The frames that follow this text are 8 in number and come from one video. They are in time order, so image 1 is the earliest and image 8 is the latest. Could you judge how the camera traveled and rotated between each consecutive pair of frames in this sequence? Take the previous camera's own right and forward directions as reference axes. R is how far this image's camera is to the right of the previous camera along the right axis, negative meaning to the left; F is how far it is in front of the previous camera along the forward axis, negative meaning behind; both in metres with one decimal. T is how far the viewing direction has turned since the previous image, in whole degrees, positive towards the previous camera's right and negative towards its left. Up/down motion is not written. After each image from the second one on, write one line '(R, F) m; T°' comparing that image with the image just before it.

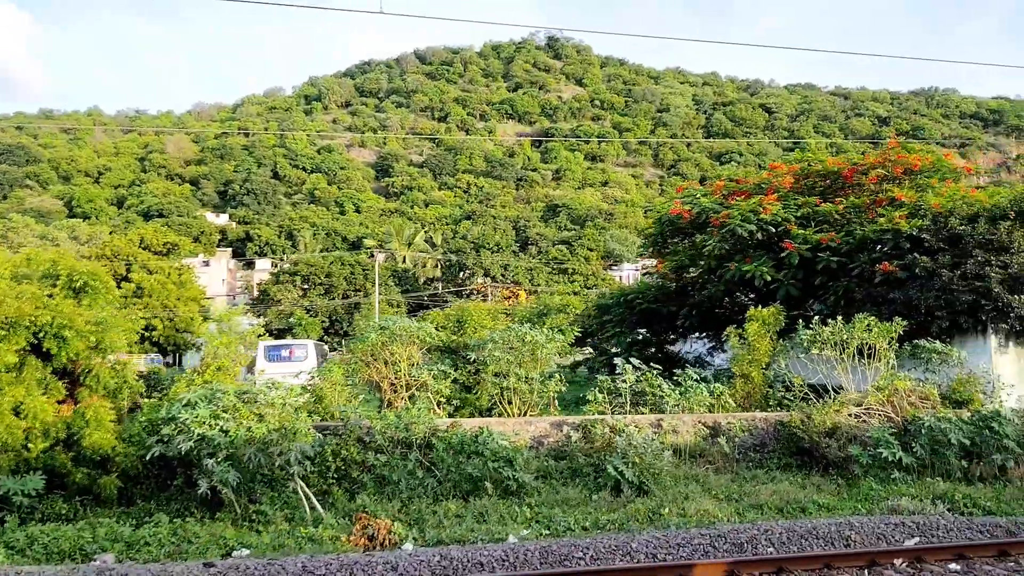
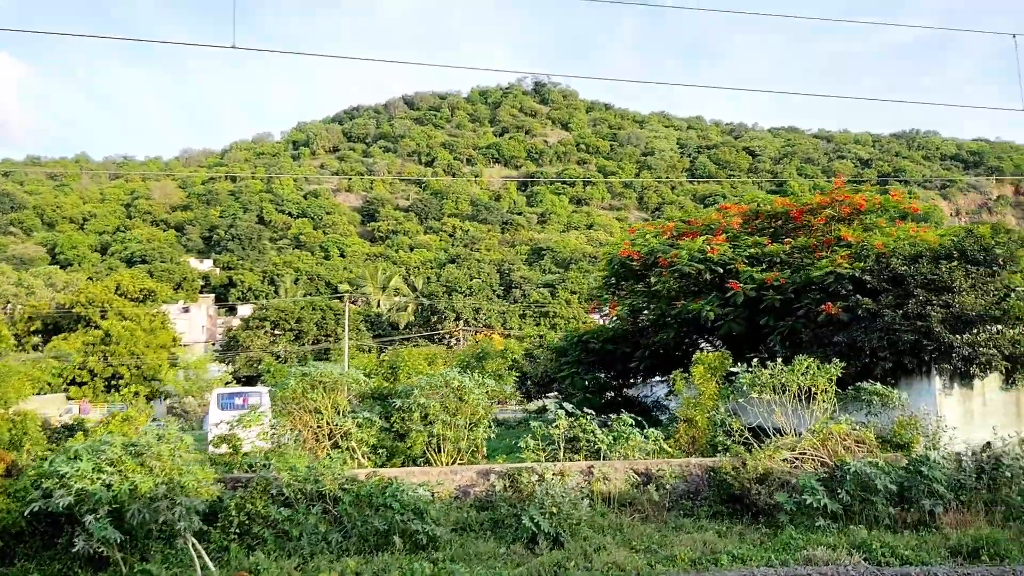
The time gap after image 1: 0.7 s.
(+0.7, +0.2) m; +1°
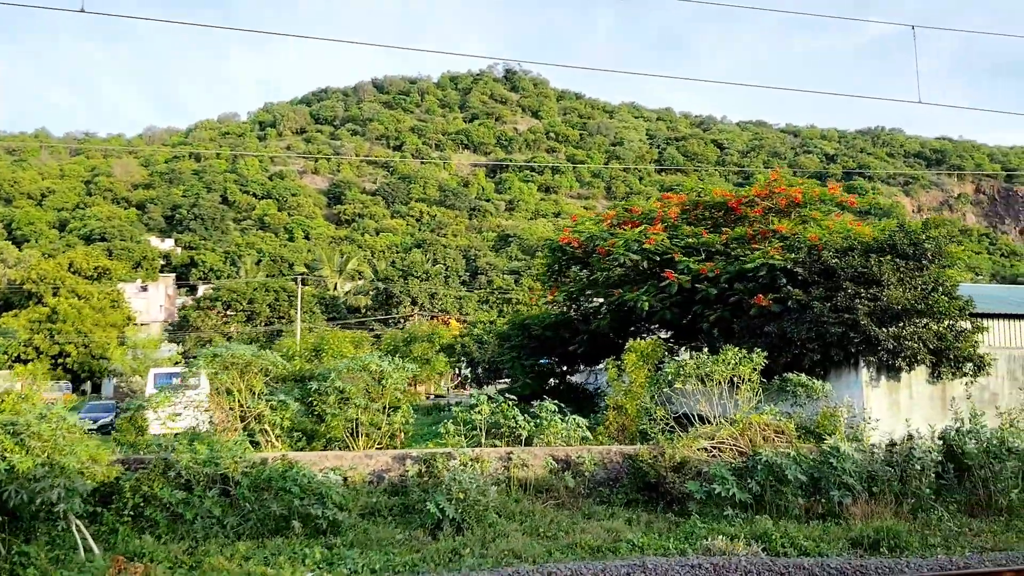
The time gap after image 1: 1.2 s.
(+0.5, +0.1) m; +2°
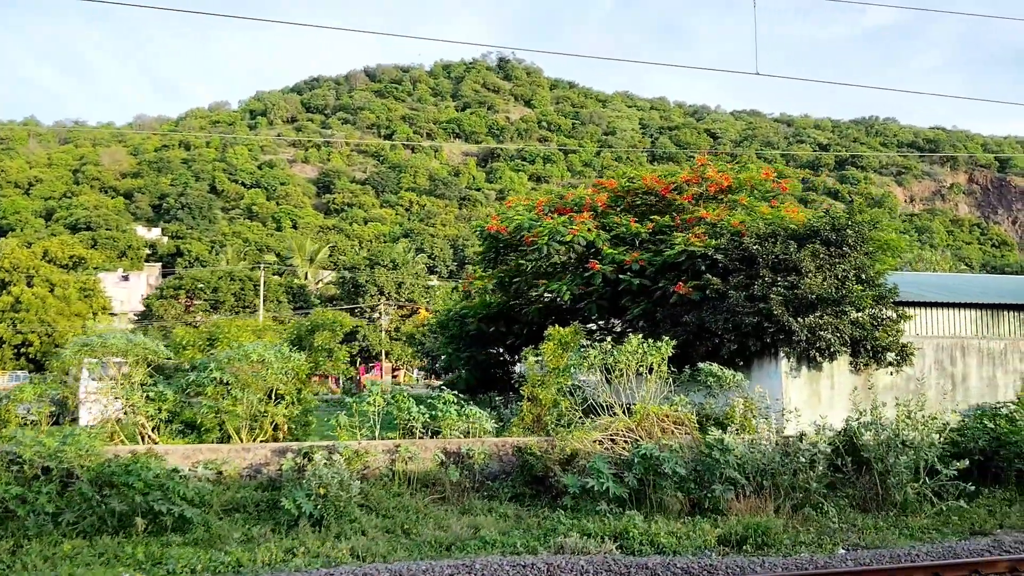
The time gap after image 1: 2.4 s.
(+1.2, +0.3) m; 0°
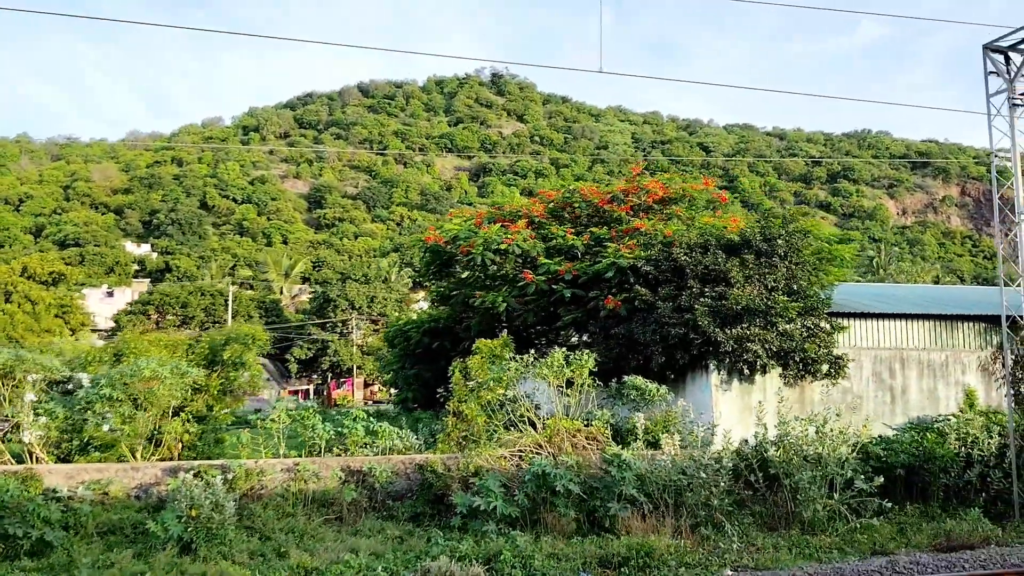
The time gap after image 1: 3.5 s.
(+1.0, +0.3) m; 0°
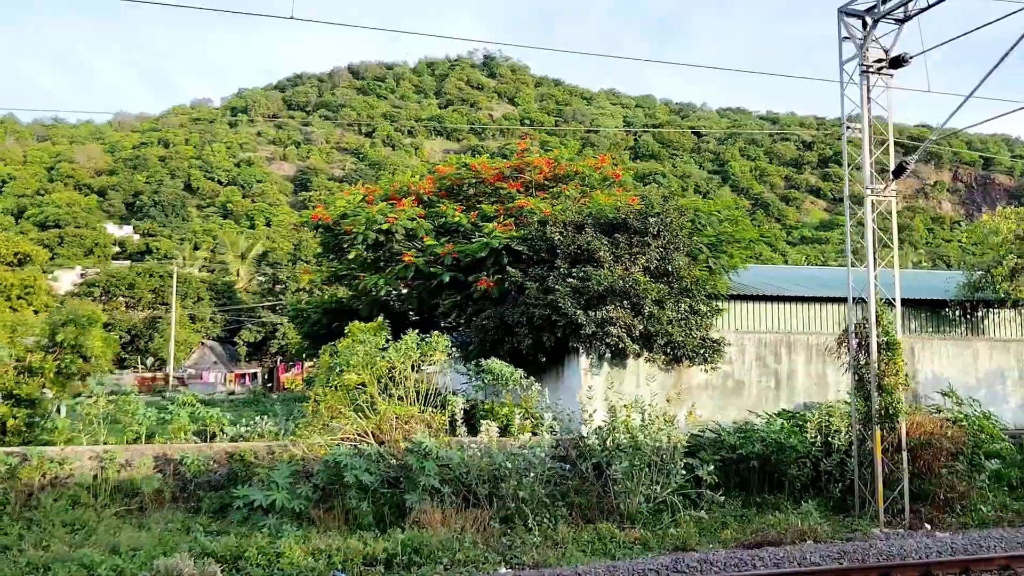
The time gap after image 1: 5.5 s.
(+1.7, +0.5) m; 0°
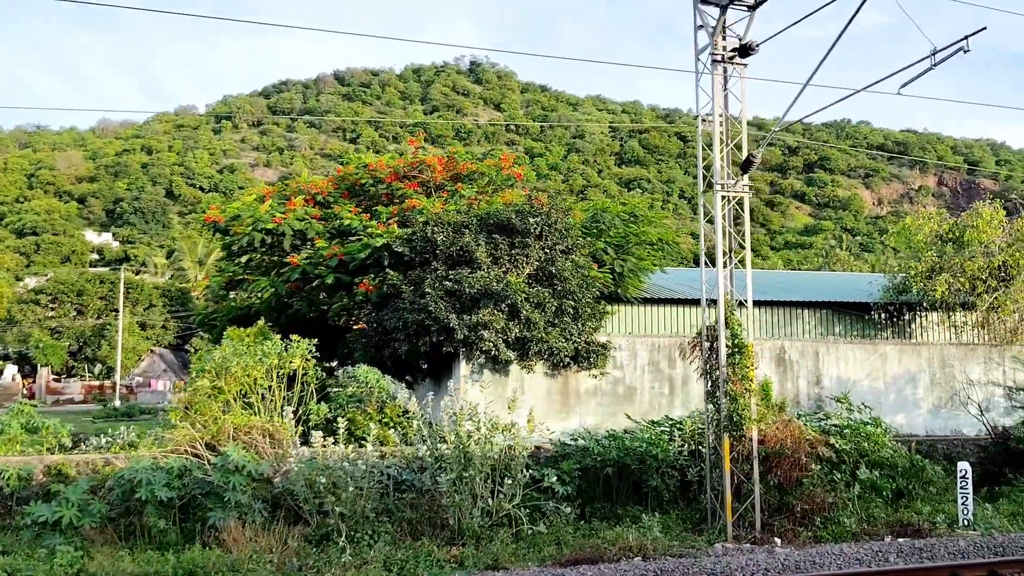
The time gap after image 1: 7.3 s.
(+1.4, +0.4) m; 0°
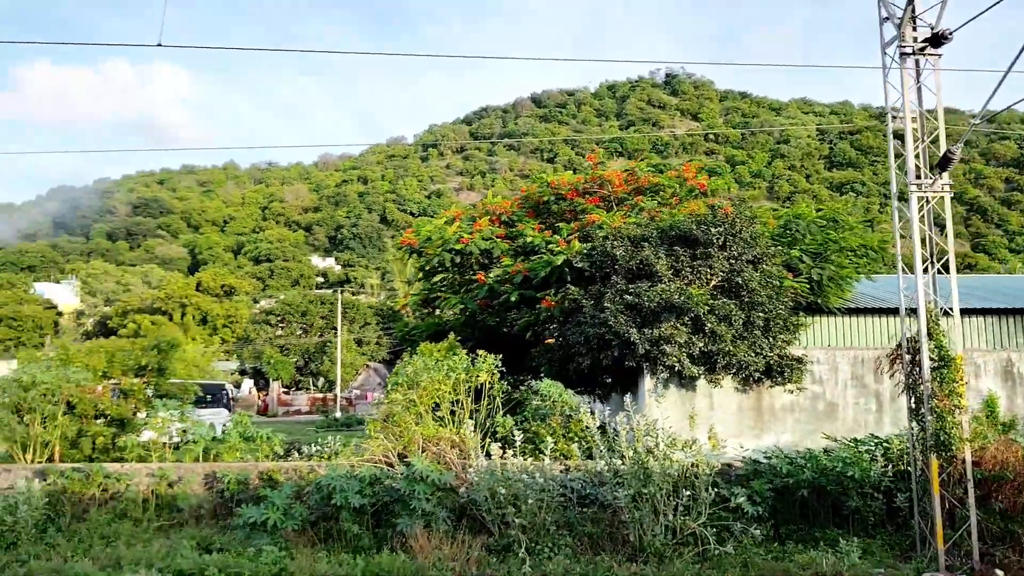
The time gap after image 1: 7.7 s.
(+0.2, +0.1) m; -13°
